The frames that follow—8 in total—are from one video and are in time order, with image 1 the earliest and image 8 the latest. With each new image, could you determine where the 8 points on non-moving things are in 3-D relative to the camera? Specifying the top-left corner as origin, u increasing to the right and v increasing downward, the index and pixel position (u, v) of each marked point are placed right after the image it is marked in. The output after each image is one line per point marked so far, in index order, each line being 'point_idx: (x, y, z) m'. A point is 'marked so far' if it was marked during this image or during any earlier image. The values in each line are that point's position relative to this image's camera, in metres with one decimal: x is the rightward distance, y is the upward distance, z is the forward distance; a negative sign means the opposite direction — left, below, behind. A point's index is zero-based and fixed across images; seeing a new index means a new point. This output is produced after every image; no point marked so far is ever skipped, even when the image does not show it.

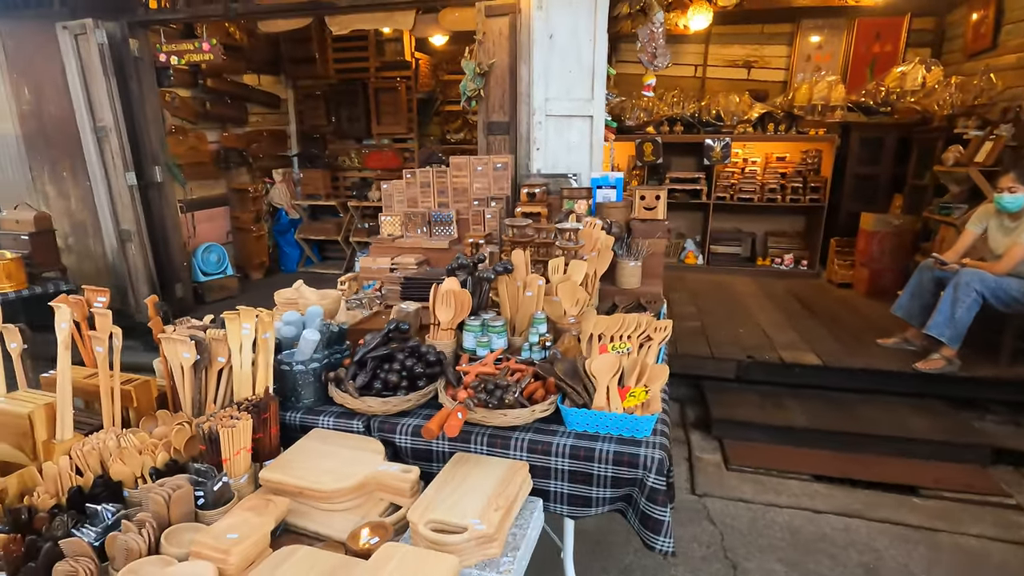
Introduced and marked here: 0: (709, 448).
0: (+1.2, -1.0, +3.3) m
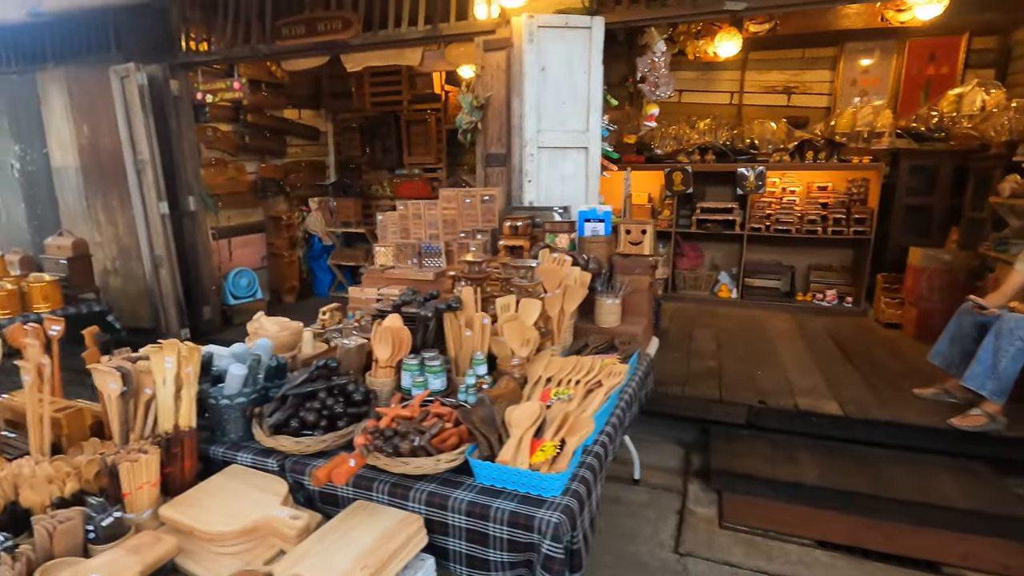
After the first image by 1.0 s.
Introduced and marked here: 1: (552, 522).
0: (+1.1, -1.2, +3.1) m
1: (+0.1, -0.6, +1.4) m
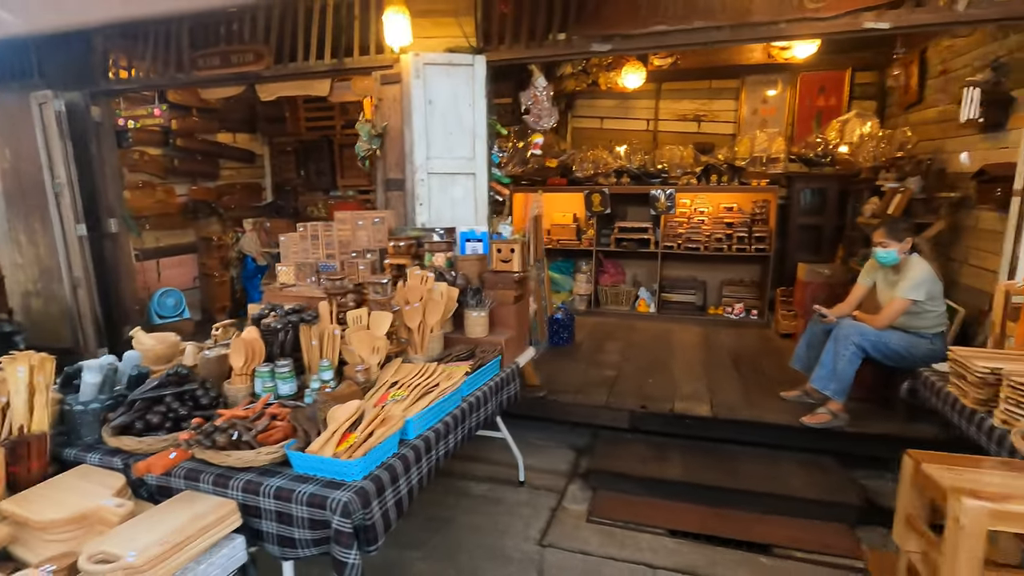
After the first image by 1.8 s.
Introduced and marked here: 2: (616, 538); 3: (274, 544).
0: (+0.4, -1.3, +3.3) m
1: (-0.5, -0.6, +1.6) m
2: (+0.6, -1.4, +3.0) m
3: (-0.8, -0.8, +1.7) m
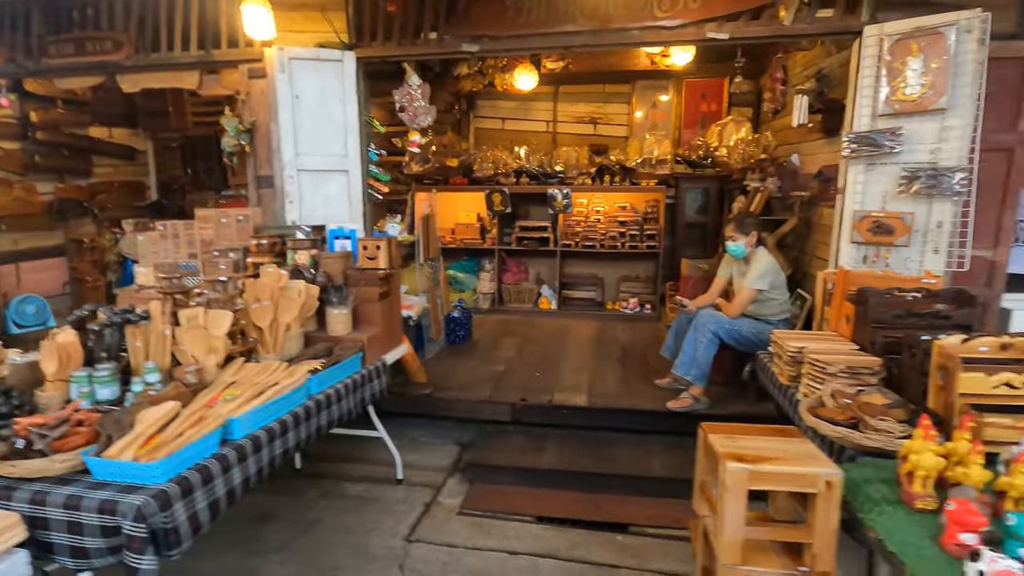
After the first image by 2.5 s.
0: (-0.4, -1.3, +3.4) m
1: (-1.1, -0.6, +1.5) m
2: (-0.2, -1.4, +3.0) m
3: (-1.3, -0.8, +1.6) m
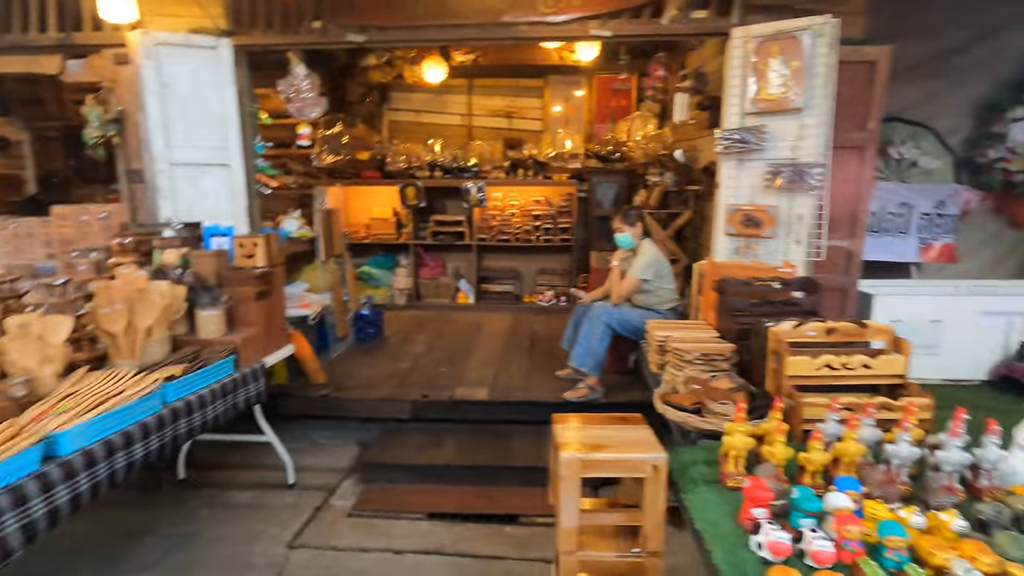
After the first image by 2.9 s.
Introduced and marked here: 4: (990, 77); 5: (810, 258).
0: (-1.0, -1.3, +3.3) m
1: (-1.5, -0.6, +1.4) m
2: (-0.8, -1.3, +3.0) m
3: (-1.8, -0.8, +1.4) m
4: (+4.3, +1.9, +4.8) m
5: (+1.7, +0.2, +3.1) m
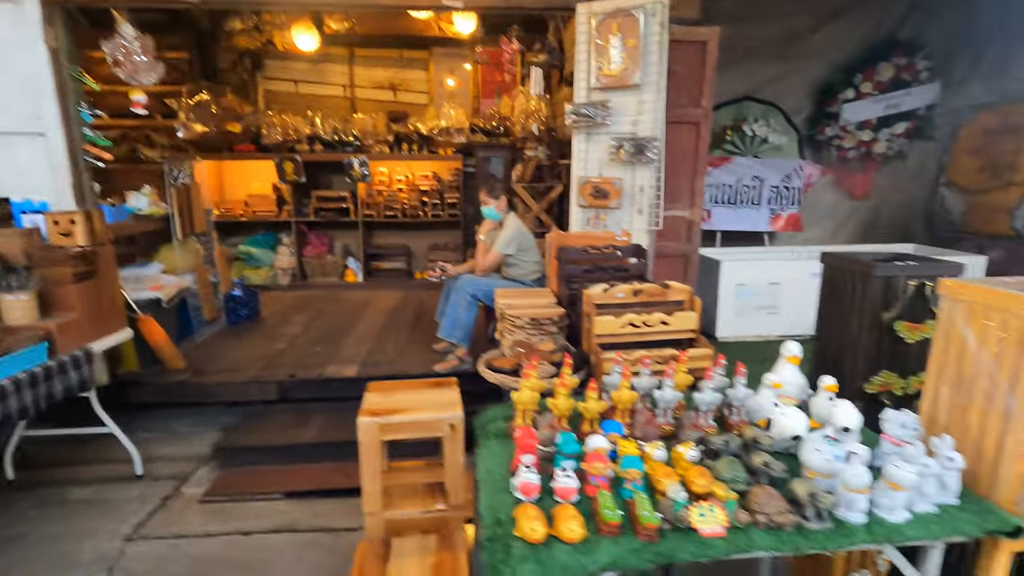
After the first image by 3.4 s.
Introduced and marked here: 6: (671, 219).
0: (-1.8, -1.1, +3.2) m
1: (-2.1, -0.6, +1.2) m
2: (-1.6, -1.2, +2.9) m
3: (-2.4, -0.8, +1.2) m
4: (+3.1, +2.3, +5.3) m
5: (+0.9, +0.4, +3.3) m
6: (+1.1, +0.5, +3.6) m
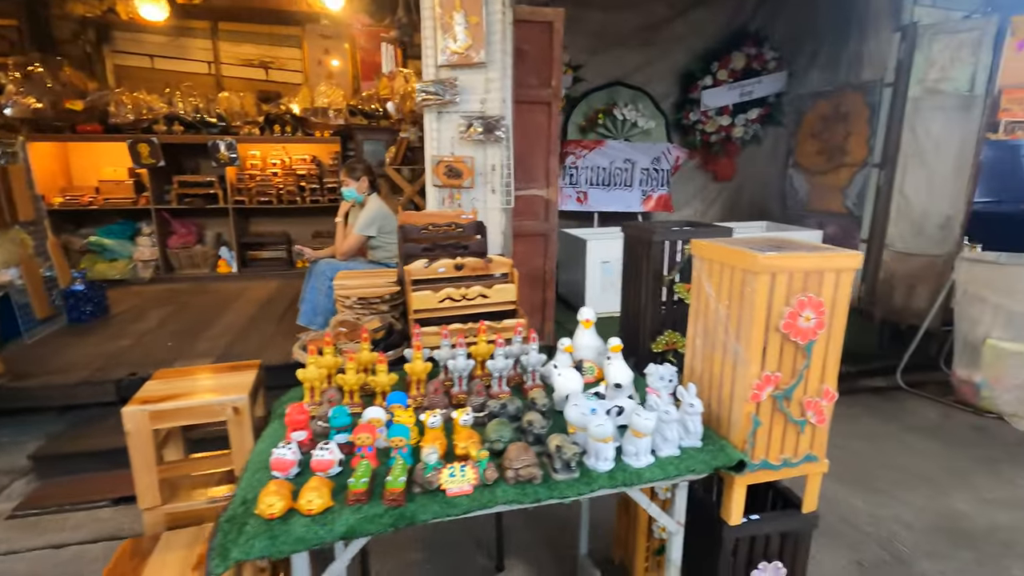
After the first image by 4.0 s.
0: (-2.6, -1.1, +2.9) m
1: (-2.6, -0.6, +0.8) m
2: (-2.3, -1.2, +2.6) m
3: (-2.9, -0.8, +0.8) m
4: (+1.8, +2.5, +5.6) m
5: (0.0, +0.5, +3.4) m
6: (+0.1, +0.6, +3.6) m
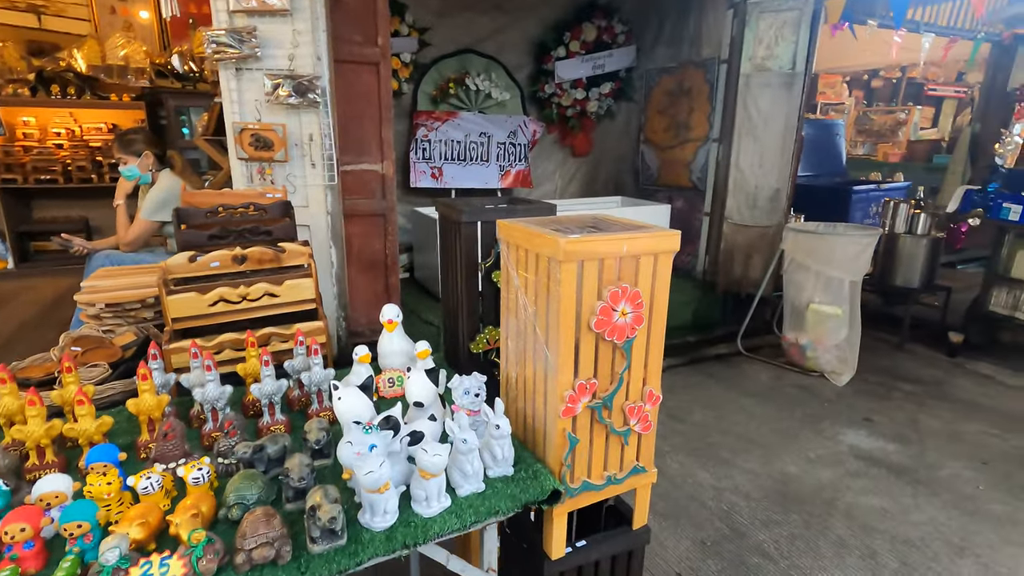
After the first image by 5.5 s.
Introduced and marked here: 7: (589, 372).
0: (-3.4, -1.2, +1.9) m
1: (-2.9, -0.8, -0.1) m
2: (-3.0, -1.3, +1.8) m
3: (-3.2, -1.0, -0.1) m
4: (+0.3, +2.7, +5.4) m
5: (-1.0, +0.6, +2.9) m
6: (-0.9, +0.7, +3.2) m
7: (+0.2, -0.2, +1.1) m
